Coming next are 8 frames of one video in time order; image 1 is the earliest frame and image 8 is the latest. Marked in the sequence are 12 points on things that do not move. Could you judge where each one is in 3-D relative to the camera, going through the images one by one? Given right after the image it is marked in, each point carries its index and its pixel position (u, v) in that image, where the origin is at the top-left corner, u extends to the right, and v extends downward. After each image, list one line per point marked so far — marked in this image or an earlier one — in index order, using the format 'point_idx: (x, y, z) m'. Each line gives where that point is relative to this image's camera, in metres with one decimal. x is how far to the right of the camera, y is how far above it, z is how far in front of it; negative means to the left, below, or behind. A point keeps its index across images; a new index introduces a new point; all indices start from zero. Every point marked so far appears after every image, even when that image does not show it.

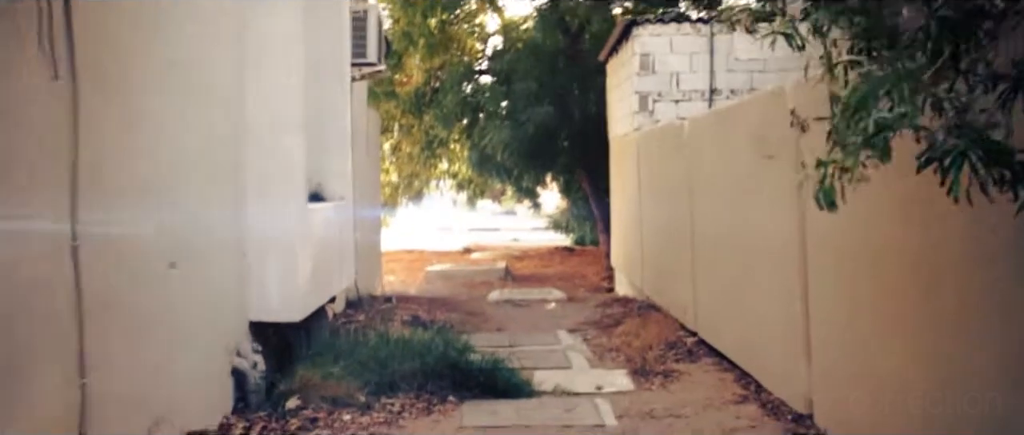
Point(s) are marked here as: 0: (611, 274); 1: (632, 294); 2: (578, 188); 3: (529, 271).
0: (+1.0, -0.6, +15.1) m
1: (+1.0, -0.6, +12.2) m
2: (+0.8, +0.4, +17.3) m
3: (+0.2, -0.6, +16.7) m
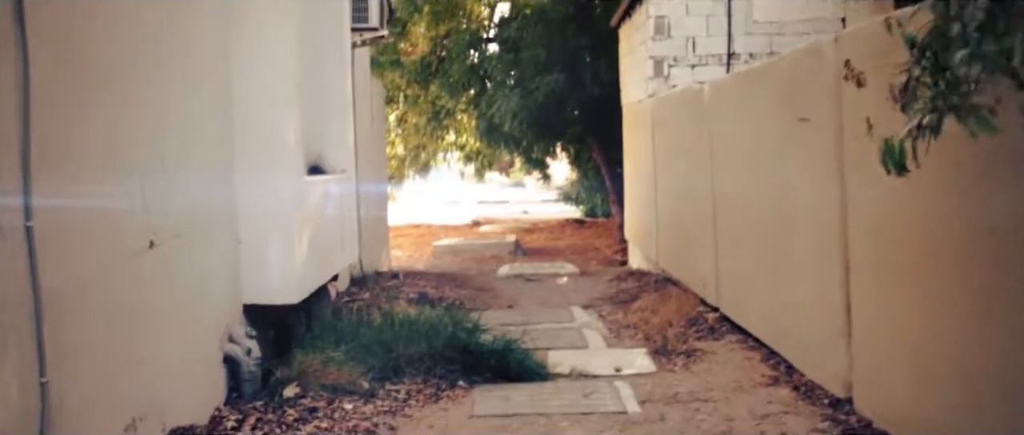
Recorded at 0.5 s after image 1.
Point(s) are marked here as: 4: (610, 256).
0: (+1.1, -0.3, +14.7) m
1: (+1.1, -0.4, +11.8) m
2: (+0.9, +0.7, +16.9) m
3: (+0.3, -0.3, +16.3) m
4: (+1.0, -0.4, +14.3) m
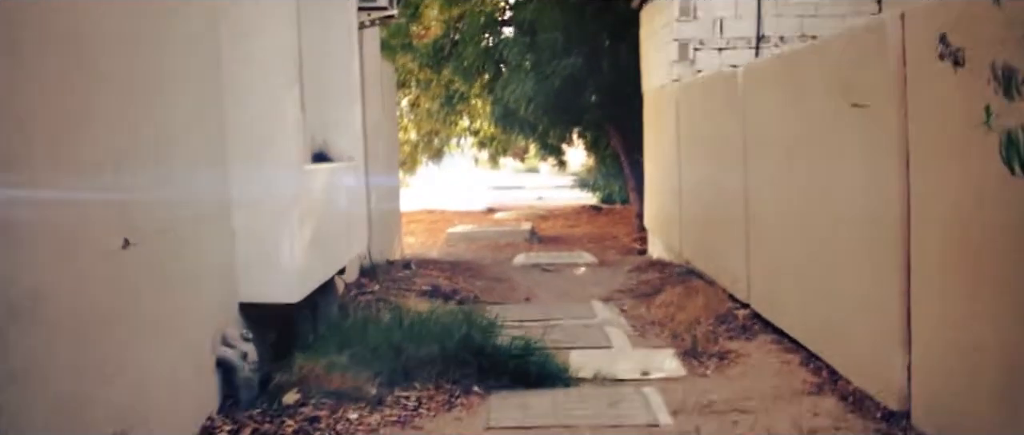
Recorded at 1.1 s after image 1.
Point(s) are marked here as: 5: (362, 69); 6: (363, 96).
0: (+1.3, -0.2, +14.2) m
1: (+1.2, -0.3, +11.3) m
2: (+1.1, +0.8, +16.4) m
3: (+0.5, -0.2, +15.9) m
4: (+1.1, -0.3, +13.8) m
5: (-1.0, +1.0, +9.8) m
6: (-1.0, +0.8, +9.7) m
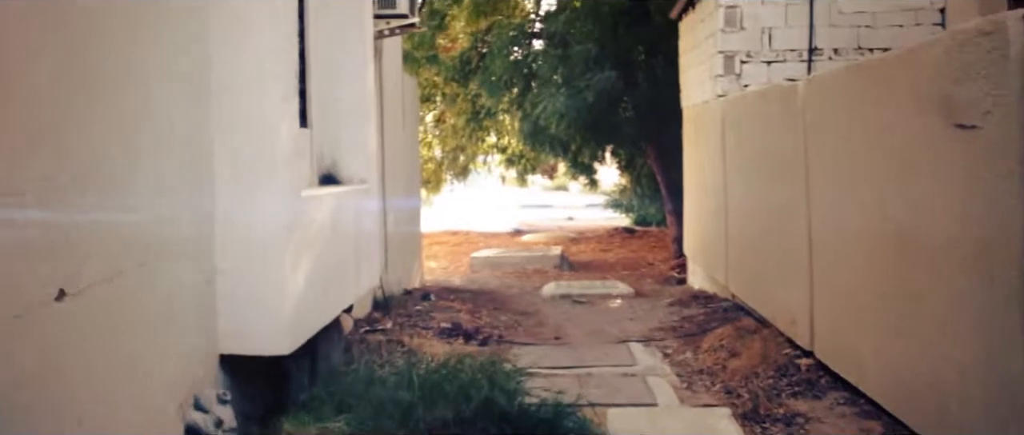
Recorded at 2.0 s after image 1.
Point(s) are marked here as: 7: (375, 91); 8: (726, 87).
0: (+1.6, -0.4, +13.3) m
1: (+1.4, -0.5, +10.4) m
2: (+1.4, +0.6, +15.5) m
3: (+0.8, -0.4, +15.0) m
4: (+1.4, -0.5, +12.9) m
5: (-0.8, +0.8, +9.0) m
6: (-0.8, +0.6, +8.9) m
7: (-0.8, +0.7, +8.6) m
8: (+1.4, +0.9, +9.6) m
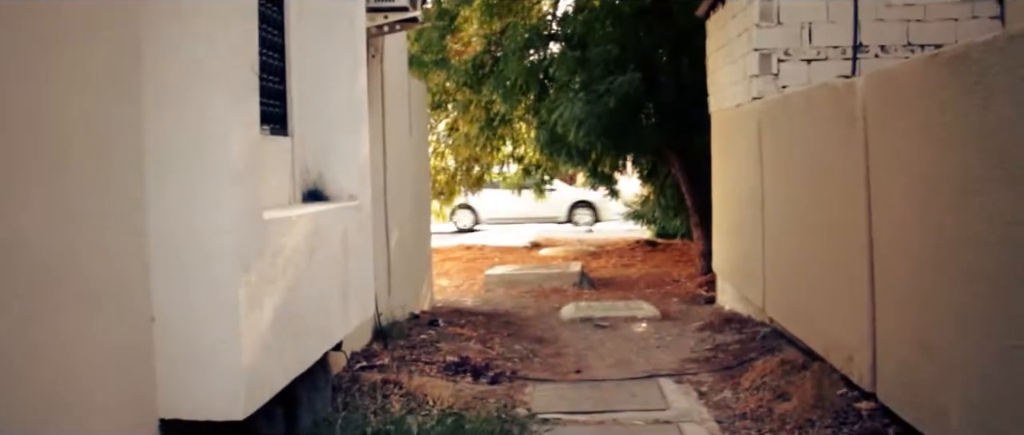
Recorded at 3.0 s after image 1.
0: (+1.7, -0.5, +12.4) m
1: (+1.5, -0.6, +9.5) m
2: (+1.5, +0.4, +14.6) m
3: (+0.9, -0.5, +14.1) m
4: (+1.5, -0.6, +12.0) m
5: (-0.8, +0.7, +8.1) m
6: (-0.7, +0.5, +8.0) m
7: (-0.8, +0.6, +7.7) m
8: (+1.5, +0.8, +8.7) m
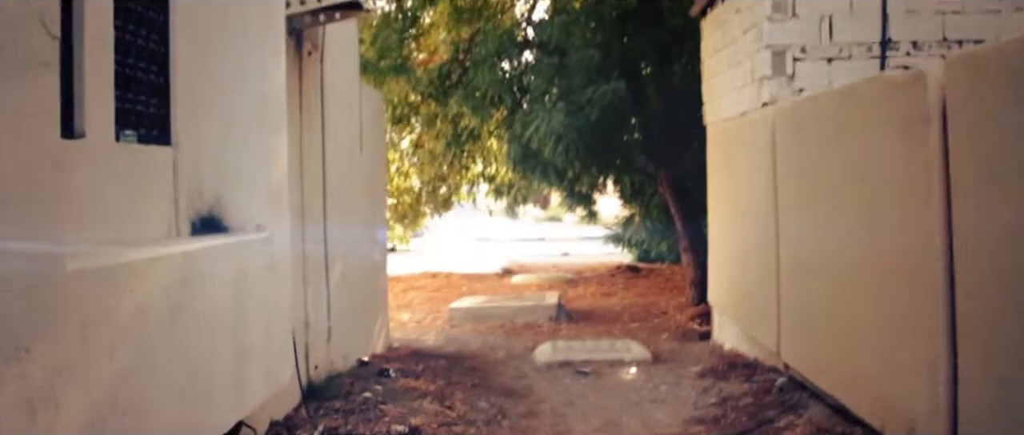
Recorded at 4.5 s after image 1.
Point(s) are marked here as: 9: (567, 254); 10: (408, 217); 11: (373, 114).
0: (+1.5, -0.7, +11.0) m
1: (+1.3, -0.8, +8.1) m
2: (+1.3, +0.2, +13.3) m
3: (+0.7, -0.7, +12.7) m
4: (+1.3, -0.8, +10.6) m
5: (-0.9, +0.6, +6.7) m
6: (-0.9, +0.4, +6.6) m
7: (-0.9, +0.5, +6.3) m
8: (+1.3, +0.6, +7.3) m
9: (+0.7, -0.5, +19.5) m
10: (-1.2, 0.0, +16.6) m
11: (-1.0, +0.7, +9.6) m
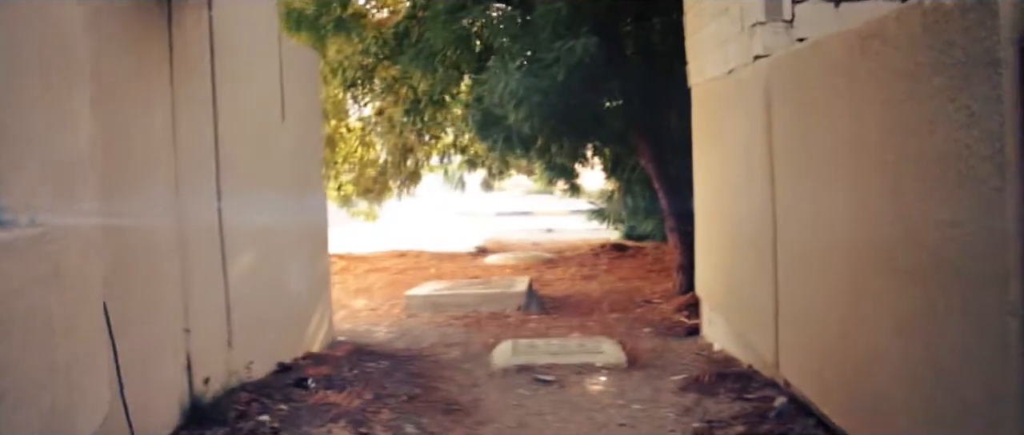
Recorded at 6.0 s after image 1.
0: (+1.2, -0.6, +9.7) m
1: (+1.1, -0.7, +6.8) m
2: (+1.0, +0.4, +11.9) m
3: (+0.4, -0.6, +11.4) m
4: (+1.0, -0.6, +9.3) m
5: (-1.2, +0.7, +5.4) m
6: (-1.2, +0.5, +5.3) m
7: (-1.2, +0.6, +5.0) m
8: (+1.1, +0.7, +6.0) m
9: (+0.5, -0.2, +18.2) m
10: (-1.4, +0.3, +15.3) m
11: (-1.2, +0.8, +8.3) m
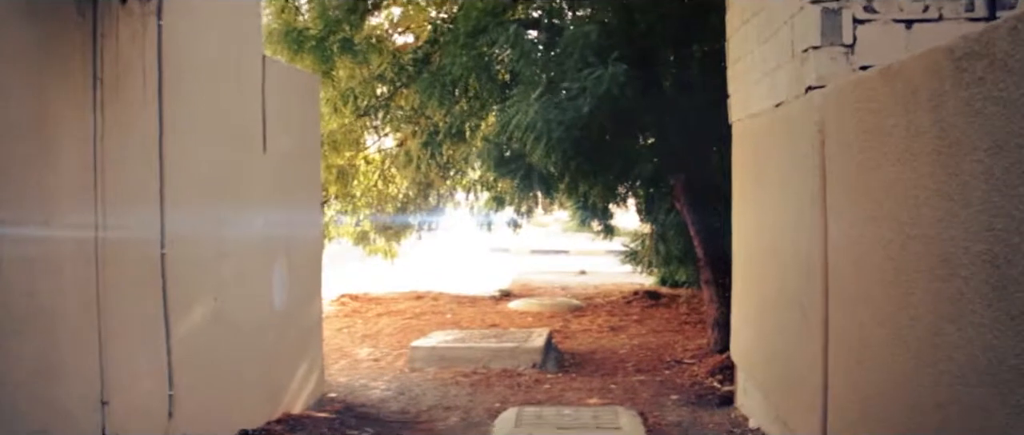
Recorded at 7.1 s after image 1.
0: (+1.3, -0.9, +8.7) m
1: (+1.1, -0.9, +5.8) m
2: (+1.2, +0.1, +11.0) m
3: (+0.5, -0.9, +10.4) m
4: (+1.1, -0.9, +8.3) m
5: (-1.2, +0.5, +4.5) m
6: (-1.2, +0.3, +4.4) m
7: (-1.2, +0.4, +4.1) m
8: (+1.1, +0.5, +5.0) m
9: (+0.8, -0.7, +17.2) m
10: (-1.2, -0.1, +14.4) m
11: (-1.1, +0.6, +7.4) m
